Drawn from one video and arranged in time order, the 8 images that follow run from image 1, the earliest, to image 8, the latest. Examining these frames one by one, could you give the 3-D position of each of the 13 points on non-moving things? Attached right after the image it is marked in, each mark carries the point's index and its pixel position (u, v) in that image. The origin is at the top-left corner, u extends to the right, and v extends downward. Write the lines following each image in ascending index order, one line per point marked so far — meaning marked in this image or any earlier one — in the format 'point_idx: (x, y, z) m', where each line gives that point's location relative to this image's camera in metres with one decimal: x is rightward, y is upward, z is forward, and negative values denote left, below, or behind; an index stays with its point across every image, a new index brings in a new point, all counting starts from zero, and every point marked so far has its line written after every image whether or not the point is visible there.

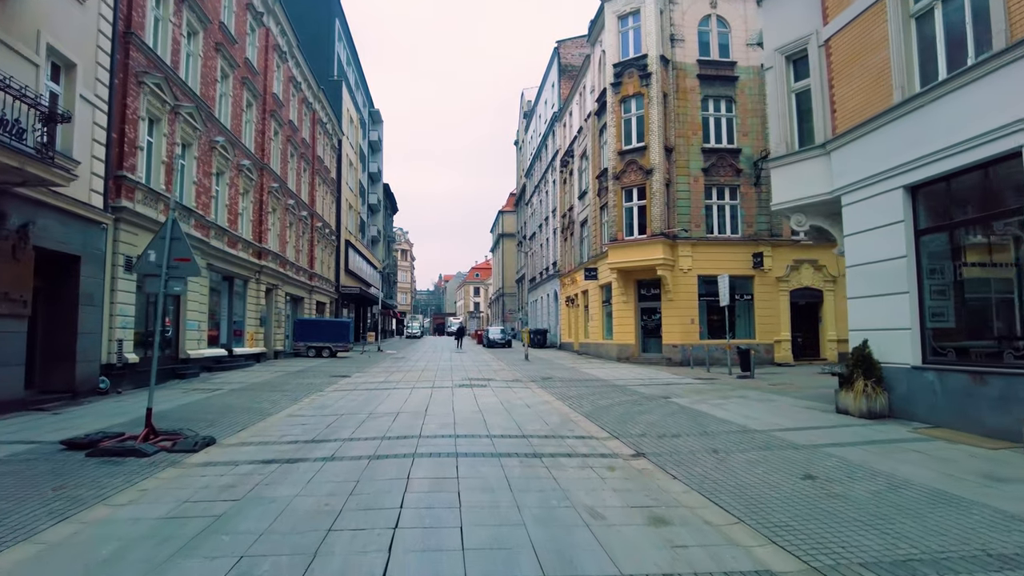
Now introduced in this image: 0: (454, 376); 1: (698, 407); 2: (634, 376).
0: (-1.7, -2.6, +19.8) m
1: (+3.4, -2.2, +12.4) m
2: (+3.5, -2.6, +19.4) m
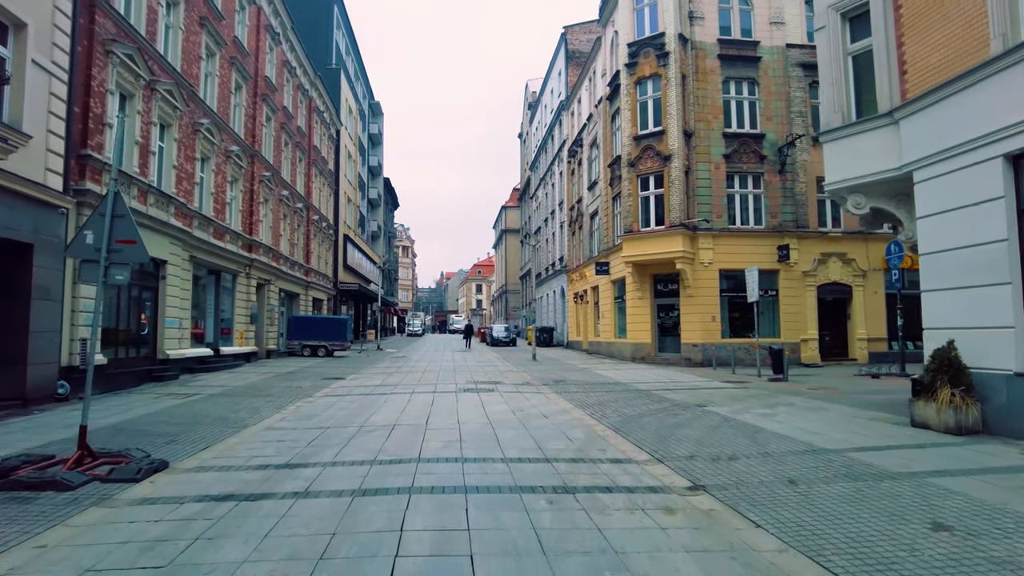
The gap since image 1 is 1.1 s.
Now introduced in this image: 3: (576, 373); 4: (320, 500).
0: (-1.4, -2.4, +18.1) m
1: (+3.6, -2.1, +10.7) m
2: (+3.8, -2.4, +17.7) m
3: (+1.9, -2.5, +19.8) m
4: (-1.7, -1.8, +5.8) m
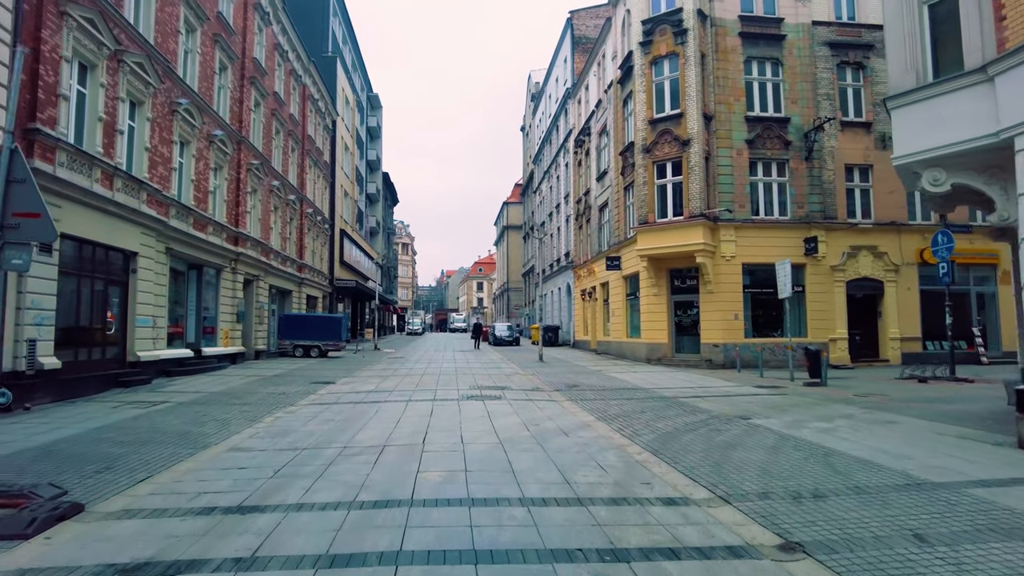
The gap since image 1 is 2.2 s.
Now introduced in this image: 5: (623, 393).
0: (-1.3, -2.3, +16.4) m
1: (+3.8, -1.9, +8.9) m
2: (+3.9, -2.3, +16.0) m
3: (+2.1, -2.4, +18.0) m
4: (-1.5, -1.7, +4.1) m
5: (+2.3, -2.2, +14.1) m
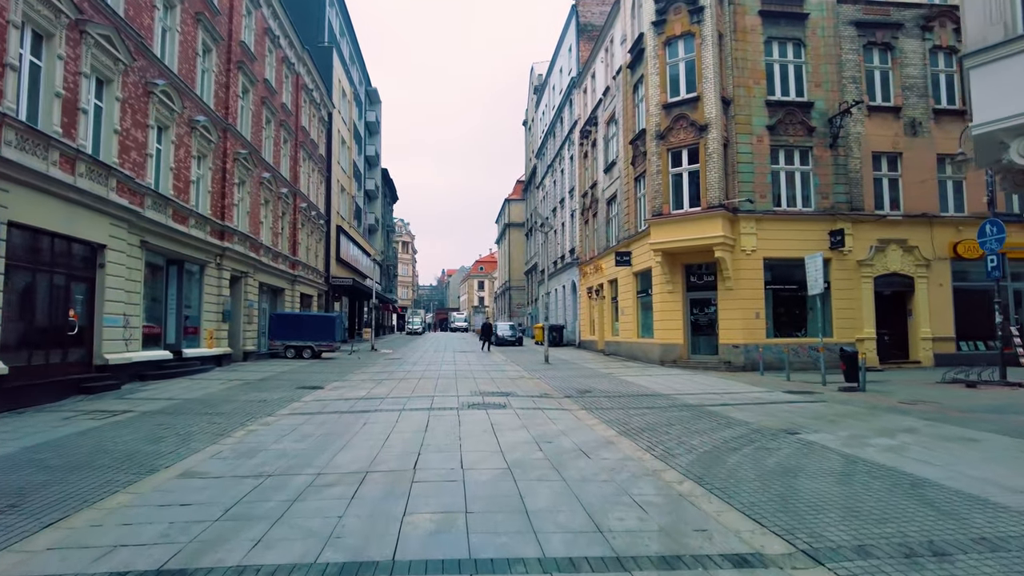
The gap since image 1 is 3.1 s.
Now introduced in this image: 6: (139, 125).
0: (-1.1, -2.2, +14.9) m
1: (+3.9, -1.9, +7.4) m
2: (+4.1, -2.2, +14.5) m
3: (+2.2, -2.3, +16.5) m
4: (-1.4, -1.7, +2.6) m
5: (+2.4, -2.1, +12.6) m
6: (-9.1, +4.0, +16.5) m
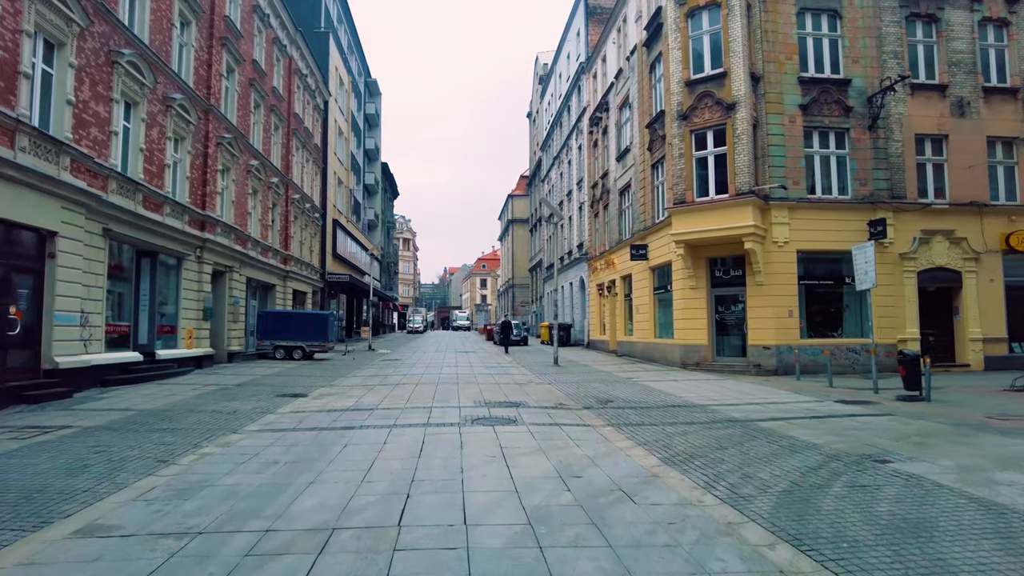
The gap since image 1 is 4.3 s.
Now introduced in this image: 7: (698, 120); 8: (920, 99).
0: (-0.9, -2.1, +13.0) m
1: (+4.1, -1.8, +5.6) m
2: (+4.3, -2.1, +12.6) m
3: (+2.4, -2.2, +14.6) m
4: (-1.2, -1.6, +0.8) m
5: (+2.6, -2.0, +10.7) m
6: (-8.9, +4.1, +14.6) m
7: (+5.3, +4.8, +19.3) m
8: (+11.7, +5.4, +19.3) m
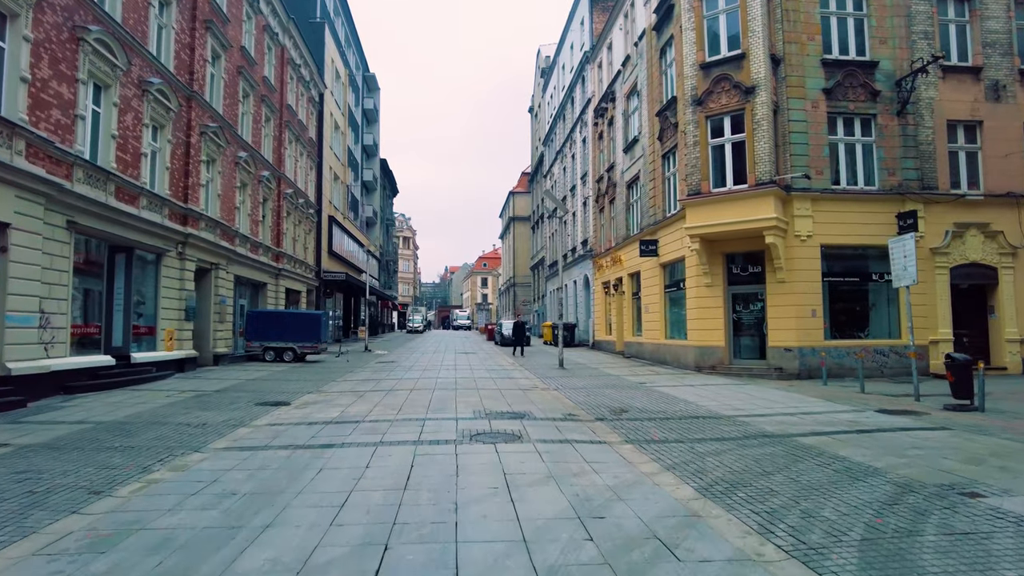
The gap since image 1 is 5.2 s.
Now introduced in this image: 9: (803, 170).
0: (-0.9, -2.0, +11.7) m
1: (+4.1, -1.7, +4.3) m
2: (+4.3, -2.0, +11.3) m
3: (+2.4, -2.1, +13.4) m
4: (-1.2, -1.5, -0.5) m
5: (+2.6, -2.0, +9.4) m
6: (-8.9, +4.2, +13.3) m
7: (+5.4, +4.9, +18.0) m
8: (+11.7, +5.5, +18.0) m
9: (+7.5, +3.0, +17.4) m
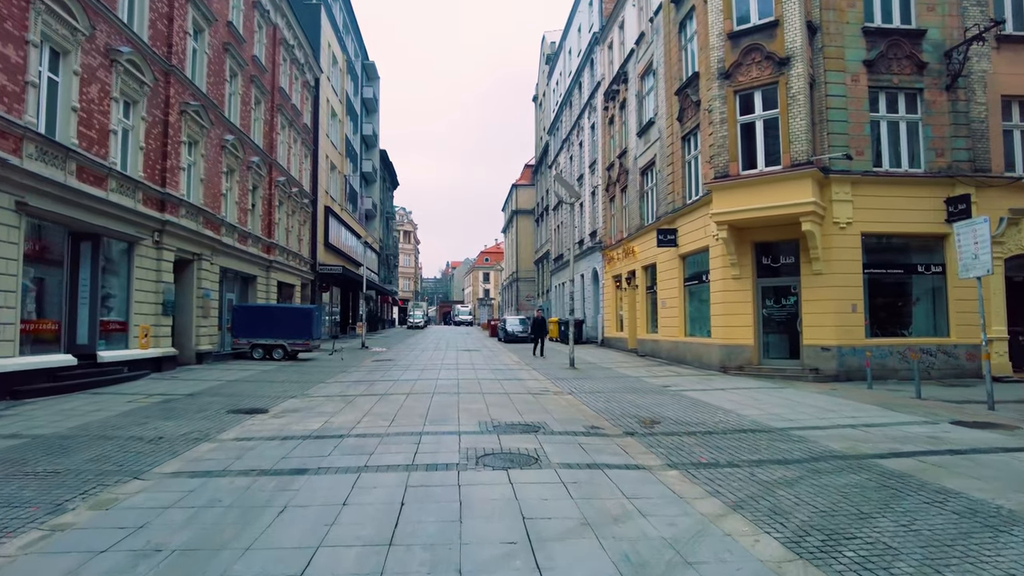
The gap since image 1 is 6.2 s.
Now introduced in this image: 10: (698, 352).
0: (-0.7, -1.9, +10.1) m
1: (+4.3, -1.6, +2.6) m
2: (+4.5, -1.9, +9.7) m
3: (+2.6, -2.0, +11.7) m
4: (-1.0, -1.5, -2.2) m
5: (+2.8, -1.8, +7.8) m
6: (-8.7, +4.3, +11.7) m
7: (+5.5, +5.0, +16.3) m
8: (+11.9, +5.7, +16.3) m
9: (+7.7, +3.2, +15.7) m
10: (+5.0, -1.7, +18.2) m
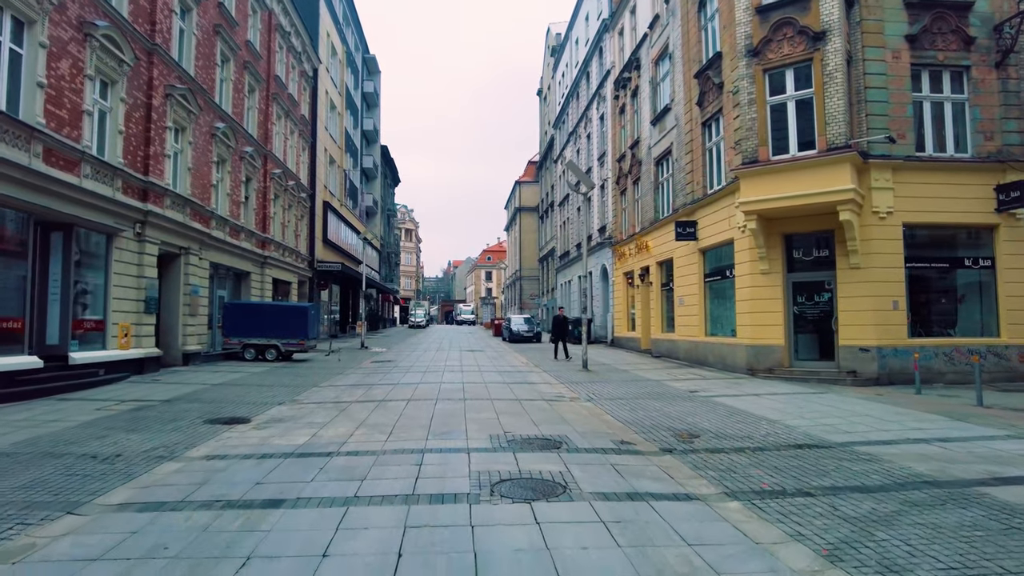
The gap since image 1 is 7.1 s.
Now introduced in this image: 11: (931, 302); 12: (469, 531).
0: (-0.5, -1.8, +8.8) m
1: (+4.5, -1.5, +1.3) m
2: (+4.7, -1.8, +8.4) m
3: (+2.8, -1.9, +10.4) m
4: (-0.9, -1.4, -3.5) m
5: (+3.0, -1.7, +6.5) m
6: (-8.5, +4.4, +10.4) m
7: (+5.8, +5.1, +14.9) m
8: (+12.2, +5.8, +14.9) m
9: (+7.9, +3.3, +14.4) m
10: (+5.3, -1.6, +16.9) m
11: (+9.1, -0.3, +14.6) m
12: (-0.3, -1.7, +4.7) m
